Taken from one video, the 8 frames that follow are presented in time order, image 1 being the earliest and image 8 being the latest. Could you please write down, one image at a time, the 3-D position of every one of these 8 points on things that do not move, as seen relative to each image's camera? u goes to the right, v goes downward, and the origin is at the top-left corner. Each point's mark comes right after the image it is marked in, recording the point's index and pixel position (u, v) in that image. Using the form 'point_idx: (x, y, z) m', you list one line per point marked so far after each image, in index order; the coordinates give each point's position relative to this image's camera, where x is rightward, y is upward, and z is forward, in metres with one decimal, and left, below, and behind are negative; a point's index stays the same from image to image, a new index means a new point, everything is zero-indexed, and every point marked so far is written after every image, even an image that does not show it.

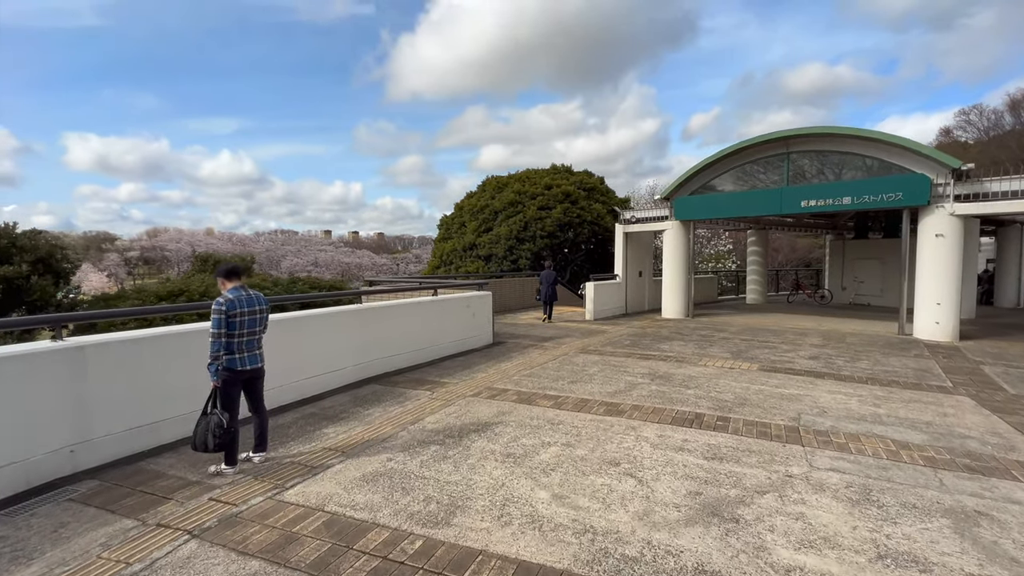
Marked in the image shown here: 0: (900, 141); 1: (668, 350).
0: (+9.4, +3.5, +11.1) m
1: (+3.2, -1.3, +9.5) m
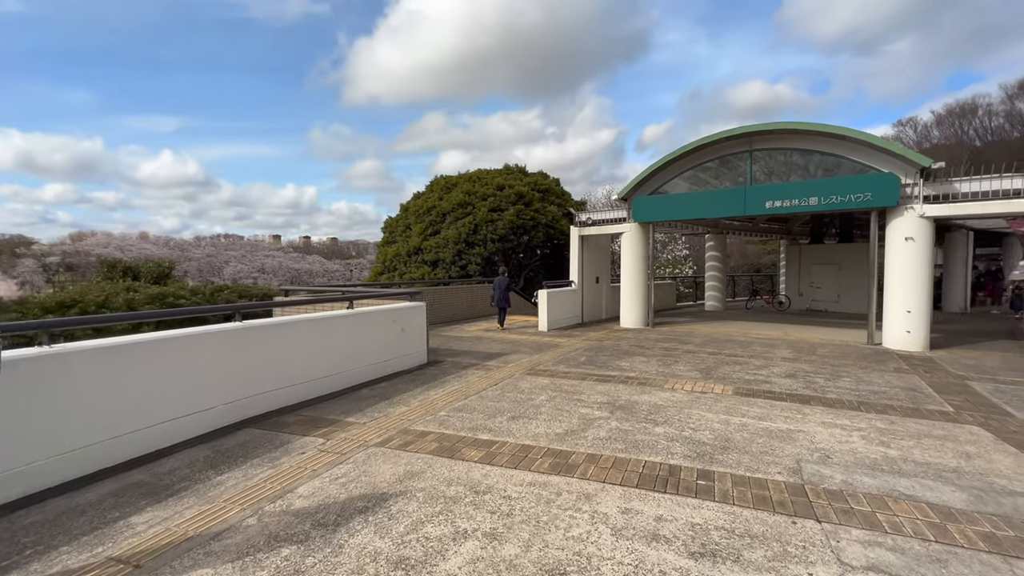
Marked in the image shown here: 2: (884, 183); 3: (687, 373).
0: (+8.1, +3.4, +10.4) m
1: (+2.1, -1.5, +8.2) m
2: (+8.3, +2.3, +10.2) m
3: (+3.0, -1.5, +7.9) m
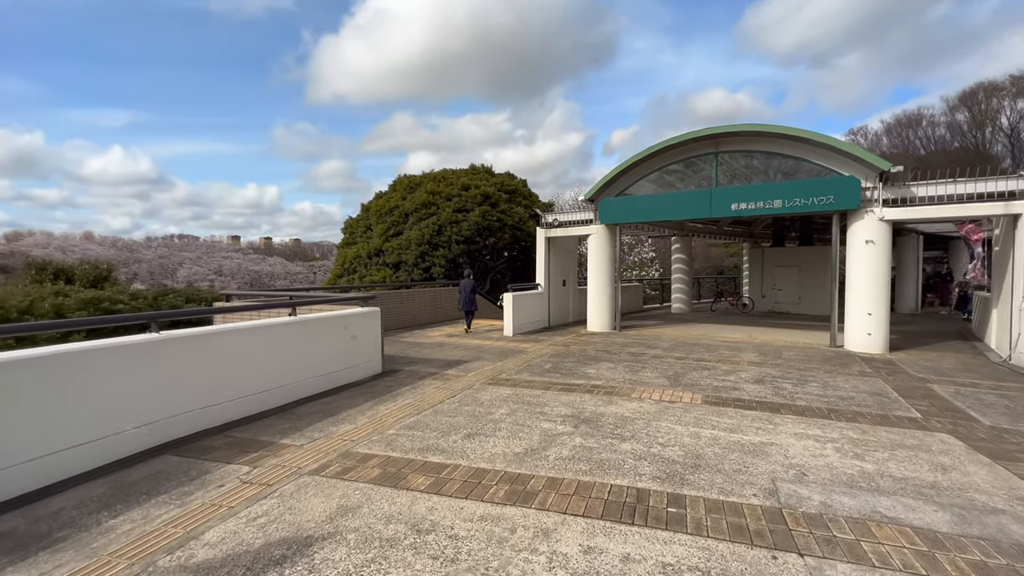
0: (+7.3, +3.3, +10.4) m
1: (+1.4, -1.5, +7.8) m
2: (+7.5, +2.3, +10.2) m
3: (+2.3, -1.5, +7.6) m
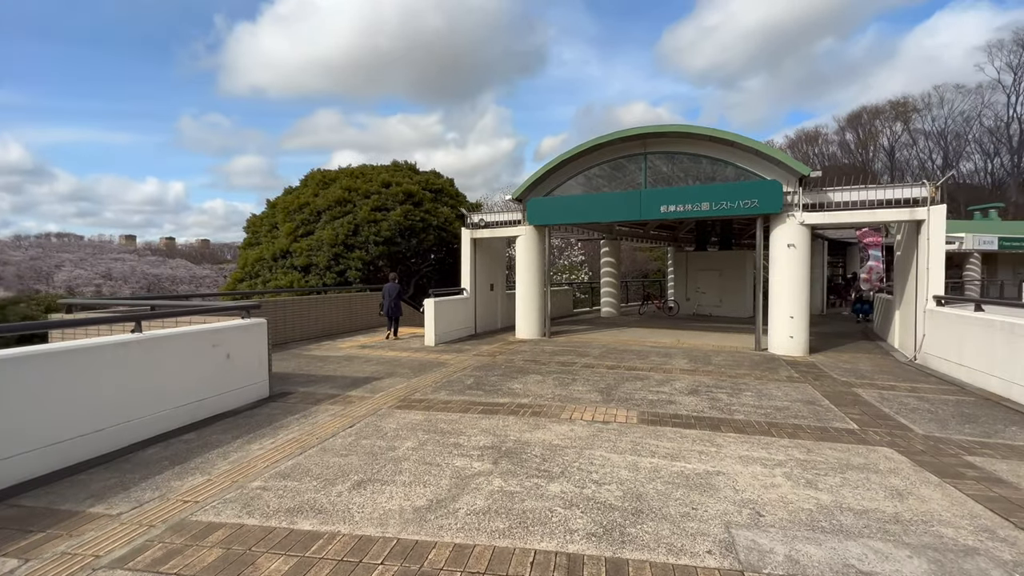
0: (+5.5, +3.3, +10.4) m
1: (+0.1, -1.6, +7.0) m
2: (+5.7, +2.2, +10.2) m
3: (+1.1, -1.6, +6.8) m
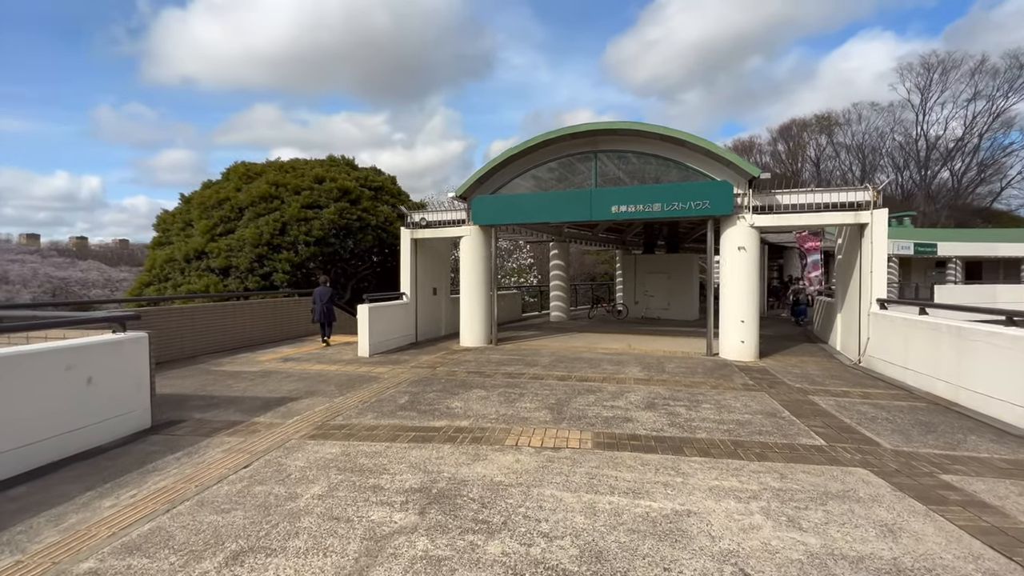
0: (+4.3, +3.2, +10.1) m
1: (-0.7, -1.7, +6.1) m
2: (+4.5, +2.1, +10.0) m
3: (+0.3, -1.7, +6.1) m
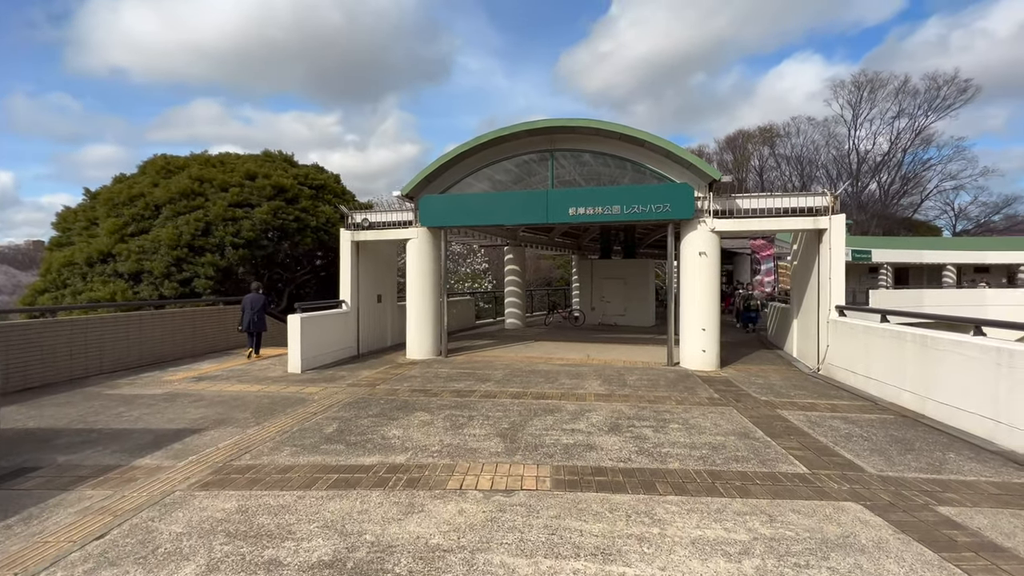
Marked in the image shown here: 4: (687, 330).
0: (+3.2, +3.0, +9.7) m
1: (-1.3, -1.8, +5.2) m
2: (+3.5, +2.0, +9.6) m
3: (-0.3, -1.8, +5.2) m
4: (+3.7, -0.9, +9.8) m
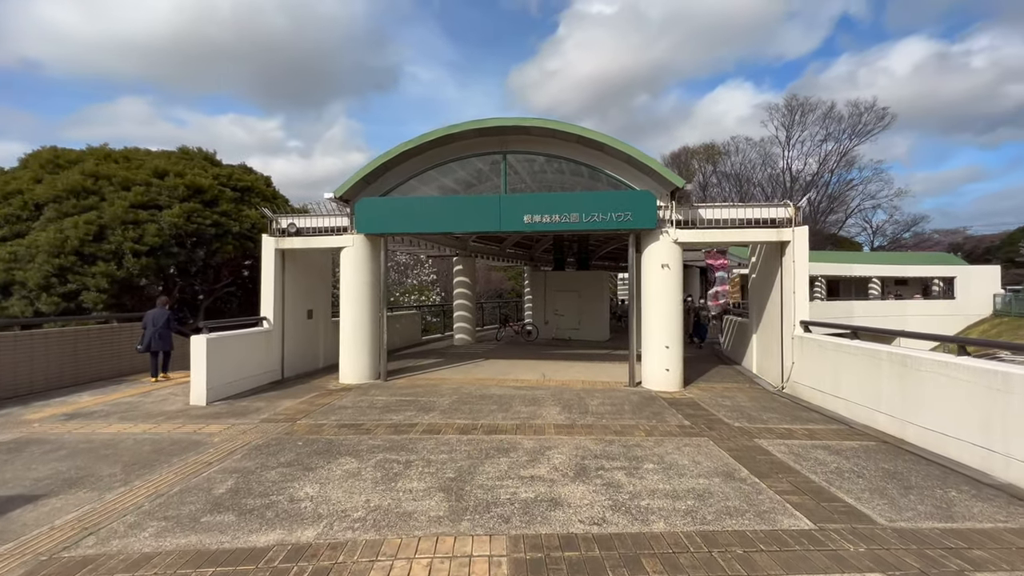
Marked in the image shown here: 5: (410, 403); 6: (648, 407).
0: (+2.2, +2.7, +9.1) m
1: (-1.8, -2.0, +4.0) m
2: (+2.5, +1.7, +9.0) m
3: (-0.8, -2.0, +4.1) m
4: (+2.7, -1.2, +9.1) m
5: (-1.7, -2.0, +7.9) m
6: (+2.3, -2.0, +7.6) m
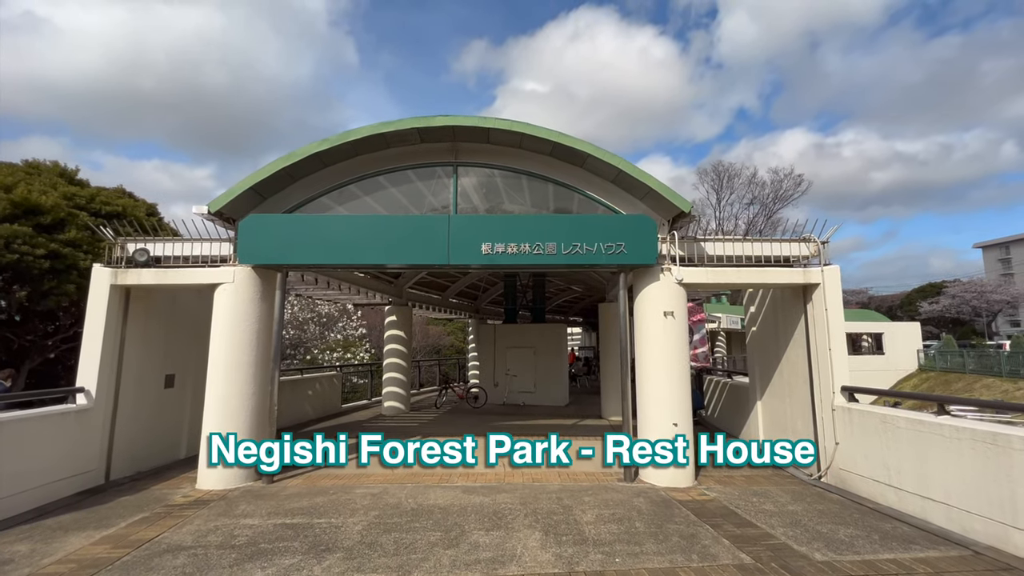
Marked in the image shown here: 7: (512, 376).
0: (+1.5, +1.9, +7.1) m
1: (-1.8, -2.1, +1.0) m
2: (+1.8, +0.9, +6.9) m
3: (-0.9, -2.1, +1.2) m
4: (+2.0, -2.0, +6.7) m
5: (-2.3, -2.6, +4.8) m
6: (+1.7, -2.6, +5.1) m
7: (0.0, -2.9, +15.1) m
